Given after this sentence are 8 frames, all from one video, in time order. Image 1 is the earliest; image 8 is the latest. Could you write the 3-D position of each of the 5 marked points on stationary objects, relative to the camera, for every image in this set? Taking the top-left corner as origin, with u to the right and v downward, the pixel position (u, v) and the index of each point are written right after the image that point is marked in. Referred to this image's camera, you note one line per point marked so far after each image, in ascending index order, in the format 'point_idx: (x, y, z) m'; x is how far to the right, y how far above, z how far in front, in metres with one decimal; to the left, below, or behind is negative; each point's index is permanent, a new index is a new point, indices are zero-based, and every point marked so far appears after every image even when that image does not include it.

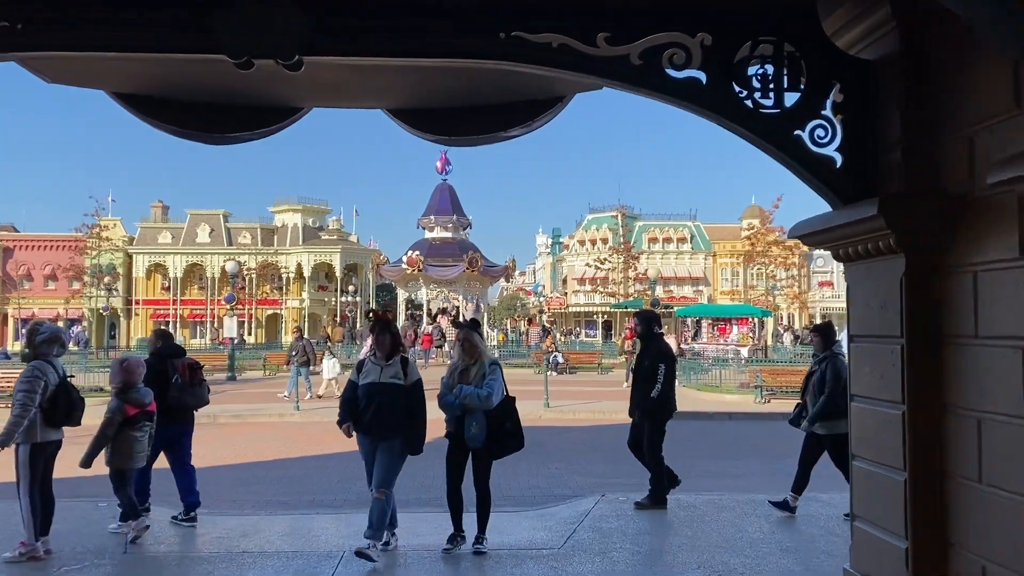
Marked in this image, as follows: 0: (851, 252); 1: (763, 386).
0: (+1.6, +0.2, +4.0) m
1: (+5.9, -2.3, +19.8) m
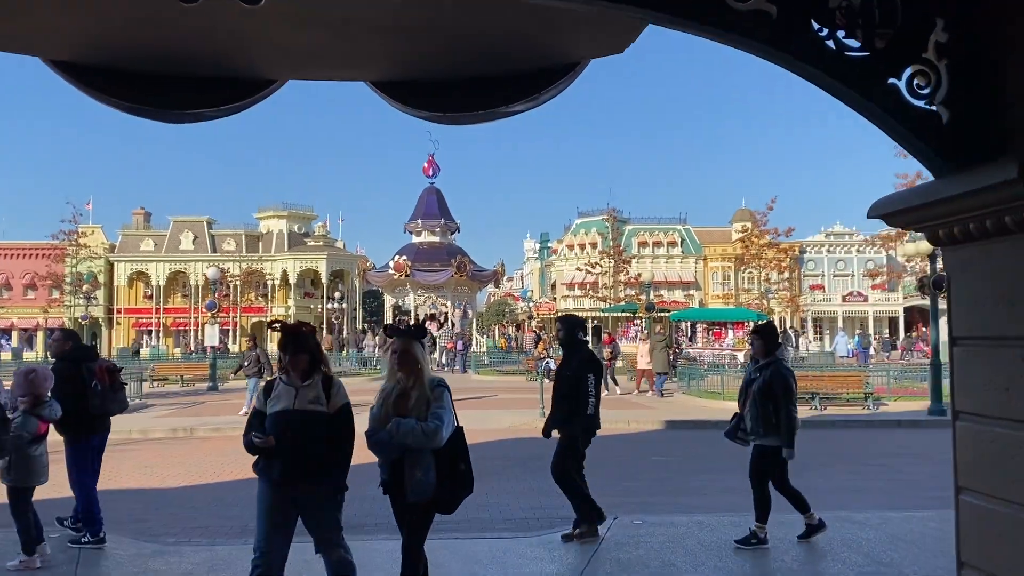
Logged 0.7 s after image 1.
0: (+1.7, +0.2, +3.2) m
1: (+5.7, -2.4, +19.0) m
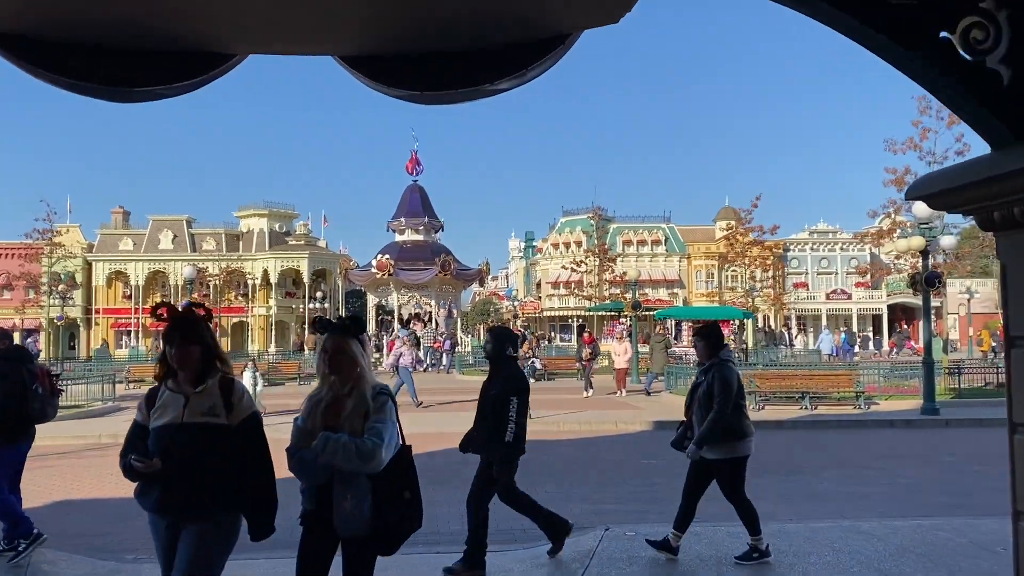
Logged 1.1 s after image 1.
0: (+1.6, +0.2, +2.8) m
1: (+5.4, -2.3, +18.6) m
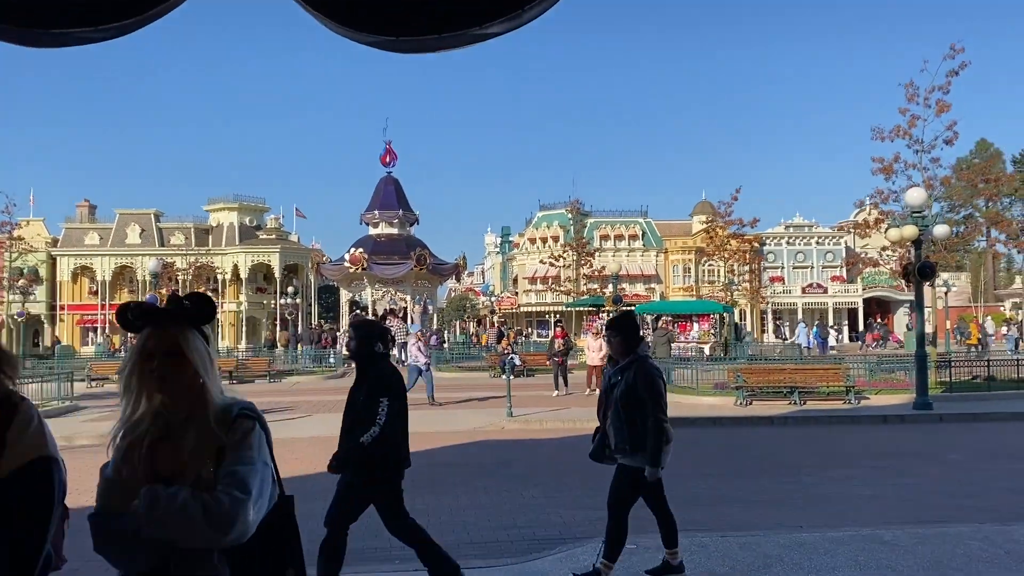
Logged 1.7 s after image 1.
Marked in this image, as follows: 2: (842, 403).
0: (+1.7, +0.3, +2.1) m
1: (+5.0, -2.1, +18.0) m
2: (+7.1, -2.5, +18.2) m
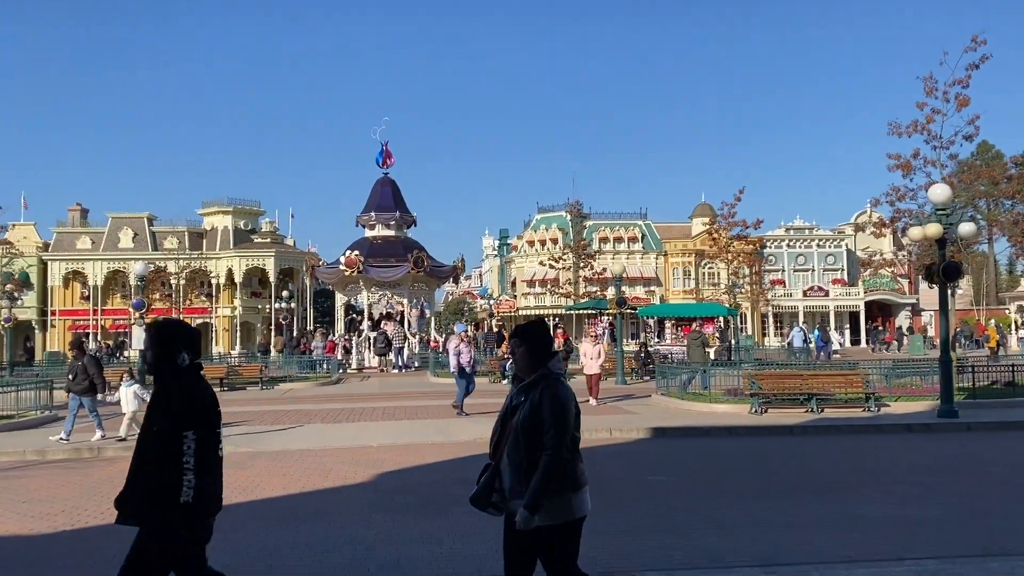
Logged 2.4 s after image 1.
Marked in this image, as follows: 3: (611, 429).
0: (+1.8, +0.4, +1.2) m
1: (+5.0, -2.2, +17.1) m
2: (+7.2, -2.5, +17.4) m
3: (+1.7, -2.4, +14.6) m
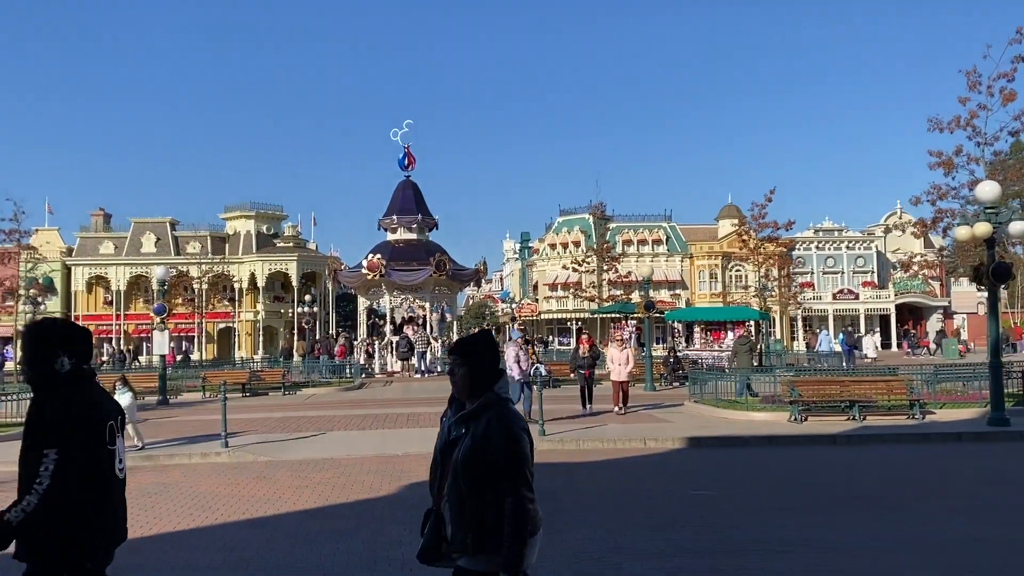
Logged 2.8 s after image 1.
0: (+1.9, +0.4, +0.6) m
1: (+5.6, -2.2, +16.4) m
2: (+7.7, -2.6, +16.6) m
3: (+2.2, -2.5, +14.0) m
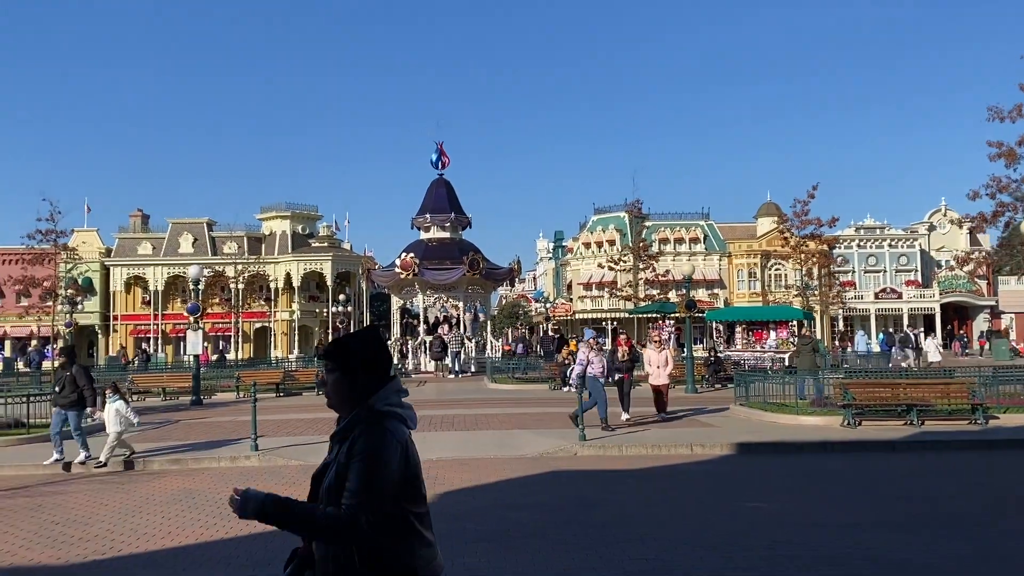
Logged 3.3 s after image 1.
0: (+2.0, +0.4, -0.1) m
1: (+6.3, -2.2, +15.6) m
2: (+8.5, -2.5, +15.7) m
3: (+2.8, -2.5, +13.3) m
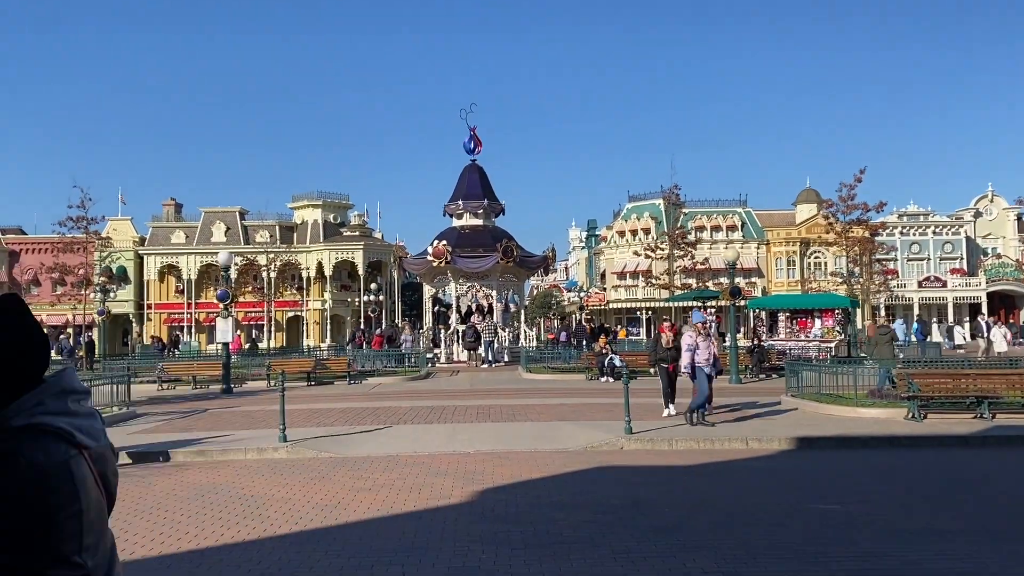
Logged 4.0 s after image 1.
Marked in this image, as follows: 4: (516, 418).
0: (+2.1, +0.5, -1.0) m
1: (+7.0, -1.9, +14.6) m
2: (+9.2, -2.2, +14.6) m
3: (+3.4, -2.2, +12.4) m
4: (+0.1, -2.4, +15.7) m
